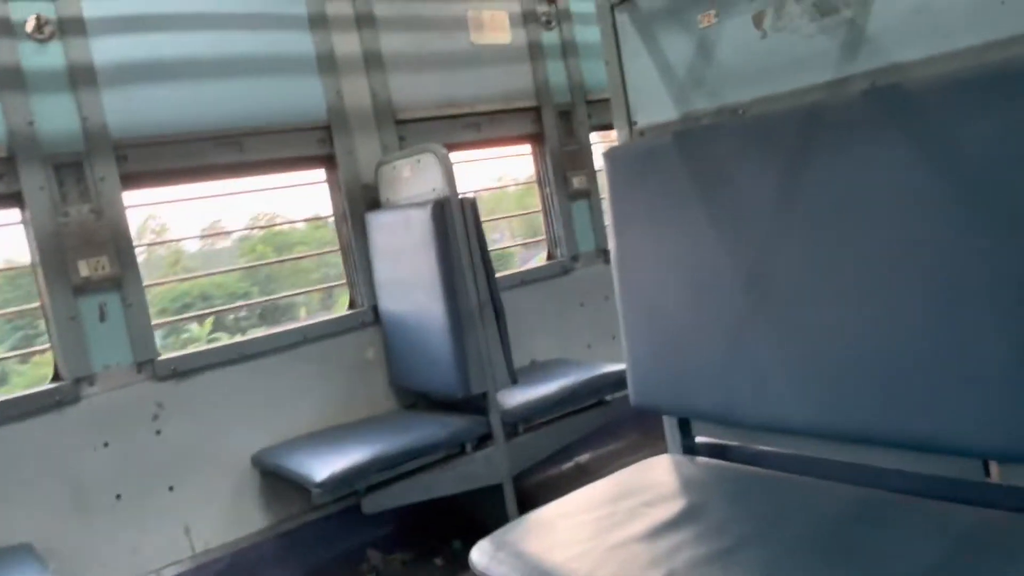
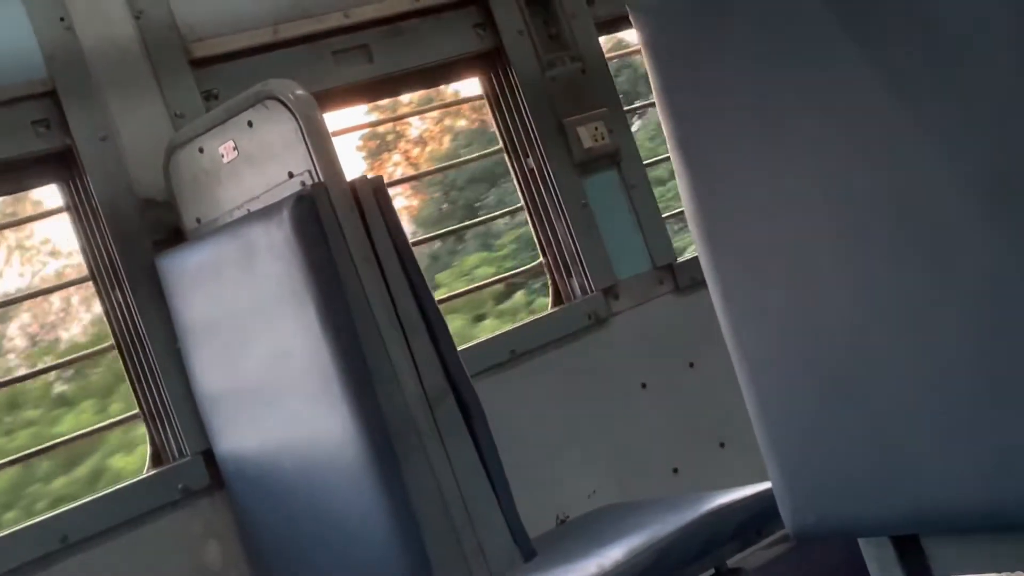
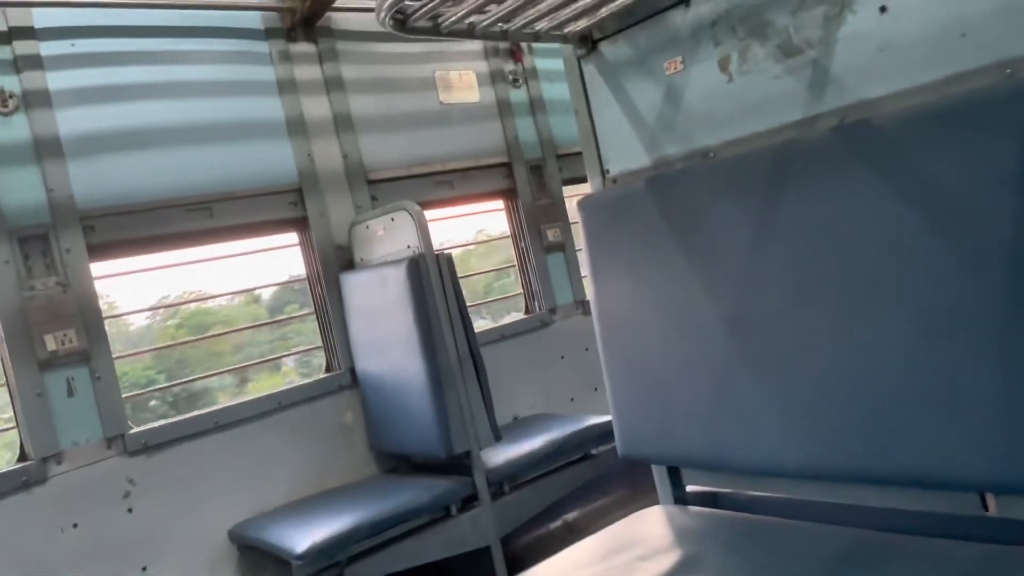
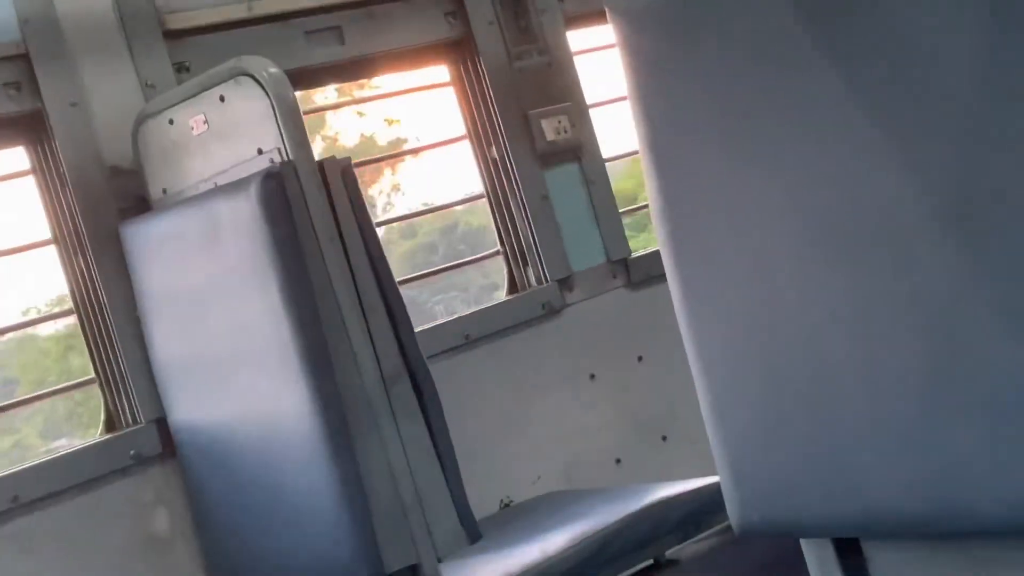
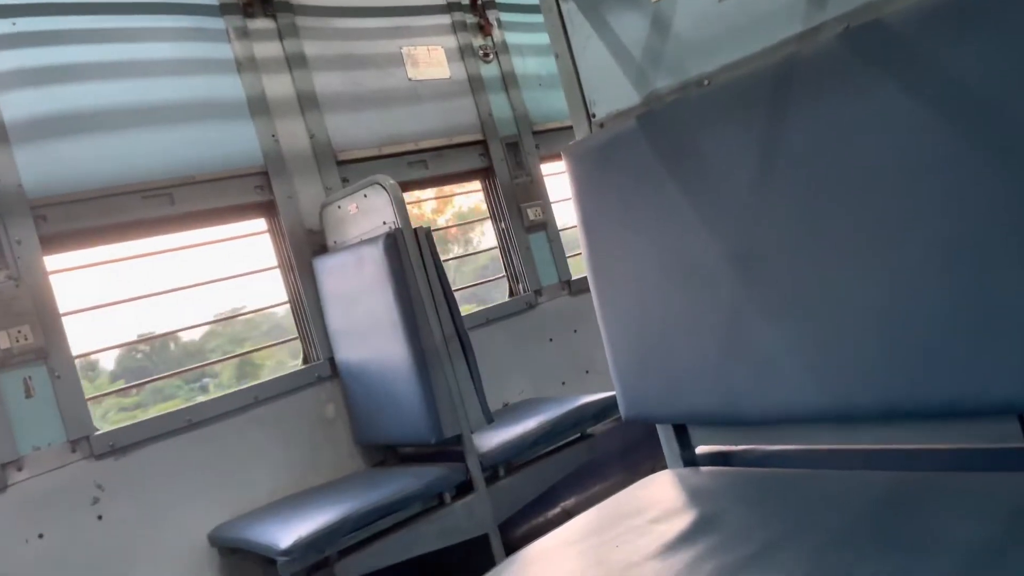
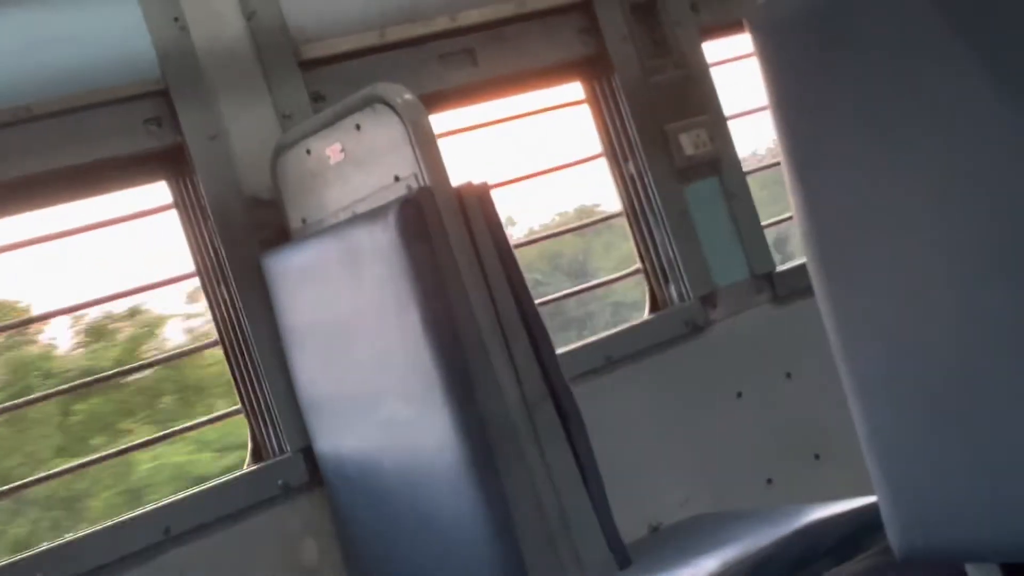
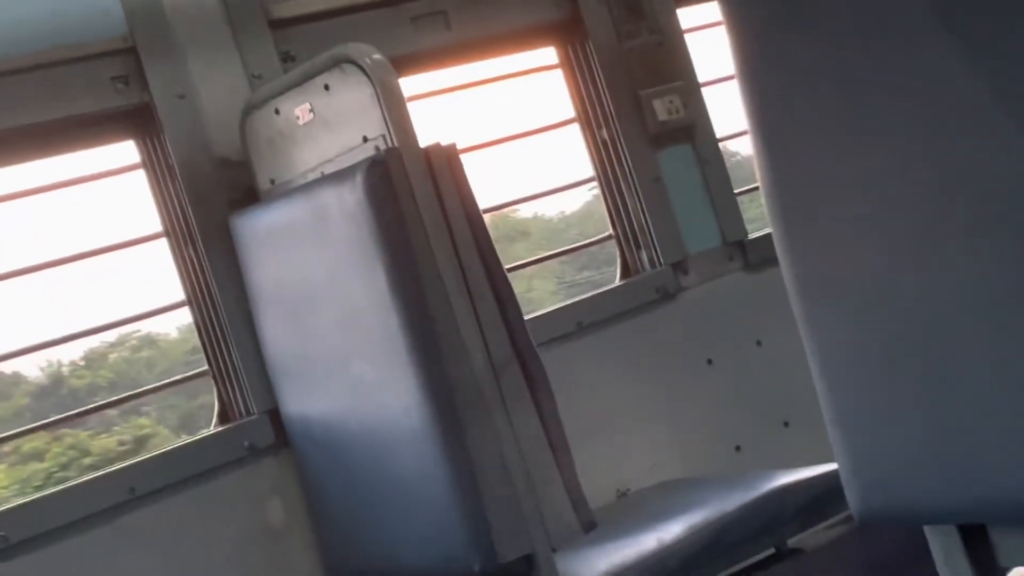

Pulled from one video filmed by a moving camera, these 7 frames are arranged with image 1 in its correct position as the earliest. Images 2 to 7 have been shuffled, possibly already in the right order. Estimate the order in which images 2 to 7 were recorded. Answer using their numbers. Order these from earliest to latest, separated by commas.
3, 5, 4, 2, 6, 7
